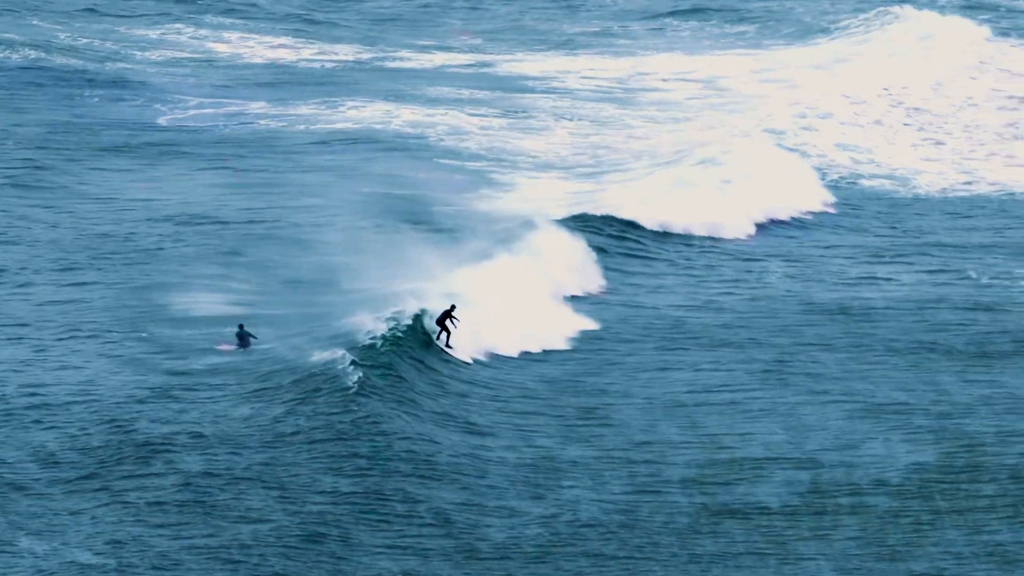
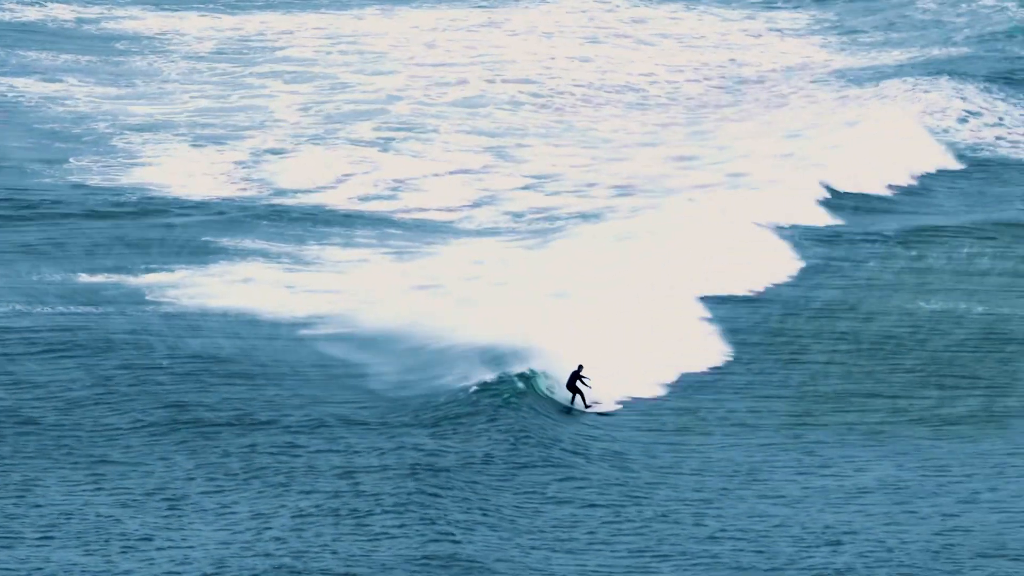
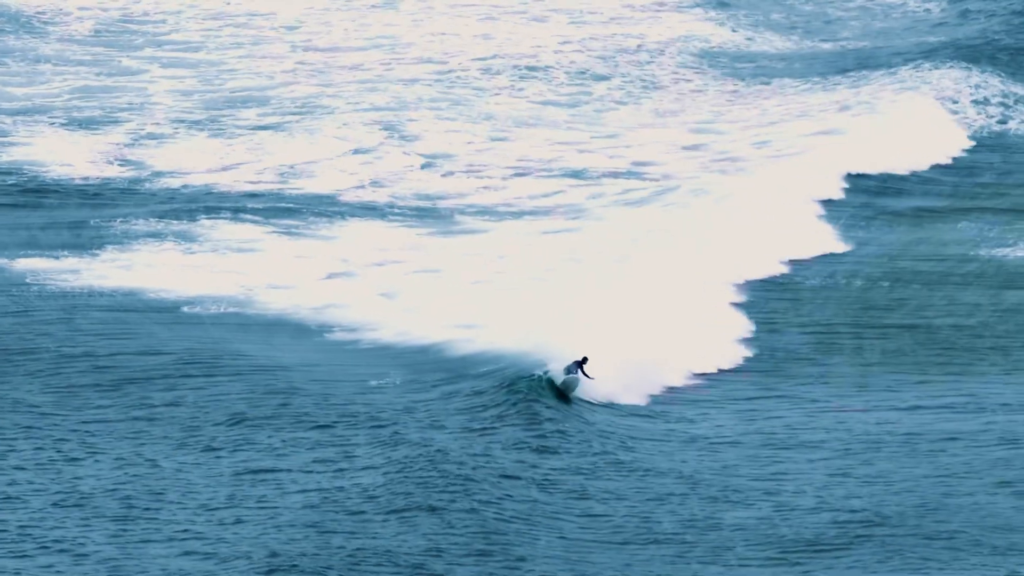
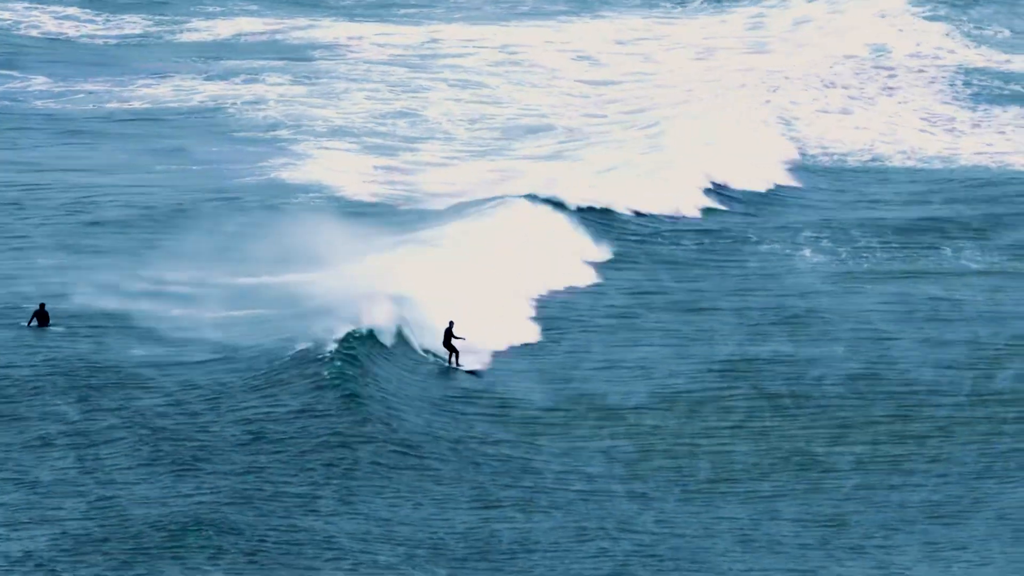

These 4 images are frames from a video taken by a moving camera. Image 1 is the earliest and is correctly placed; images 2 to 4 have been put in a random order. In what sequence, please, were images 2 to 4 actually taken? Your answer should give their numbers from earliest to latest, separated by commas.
4, 2, 3
